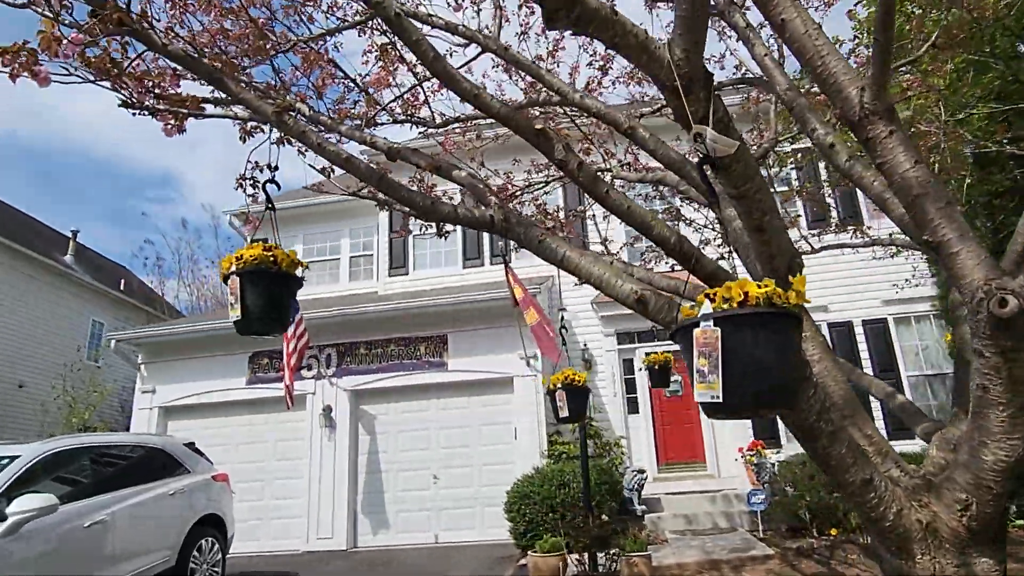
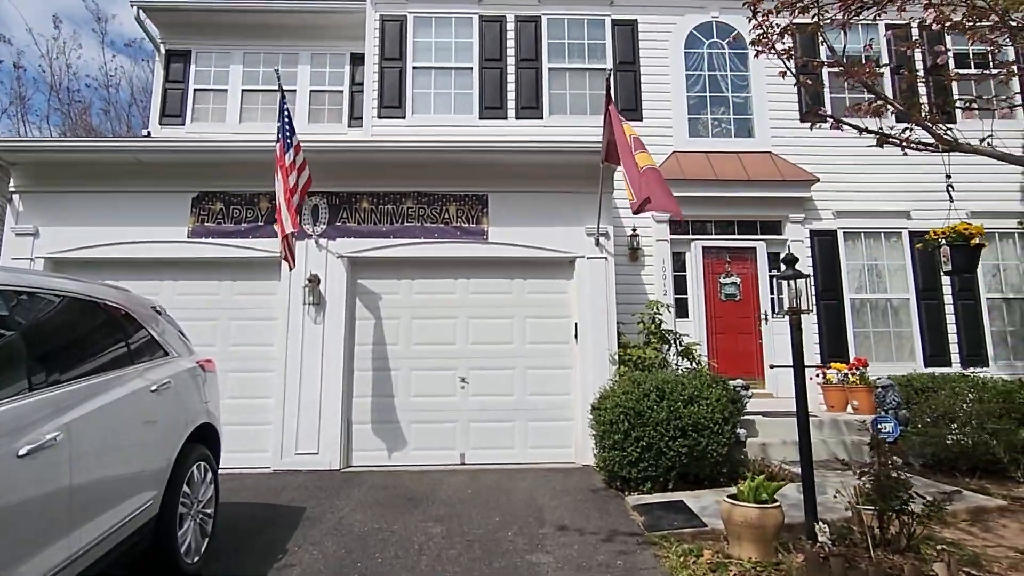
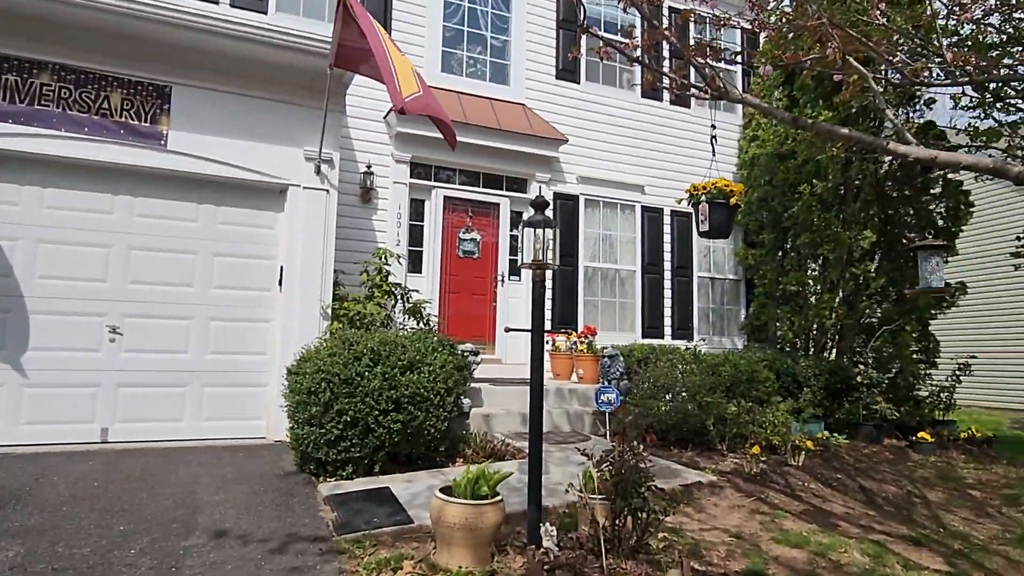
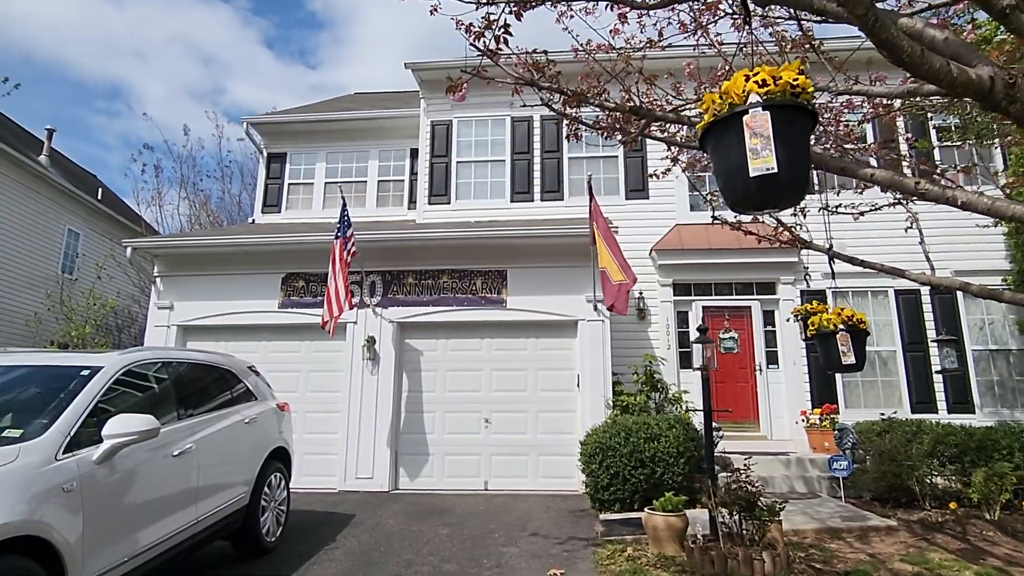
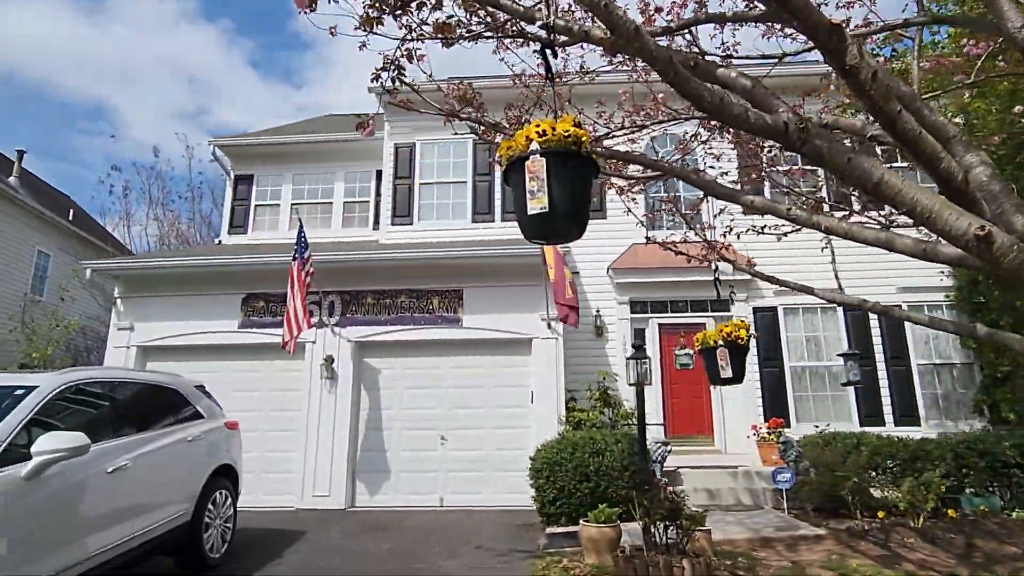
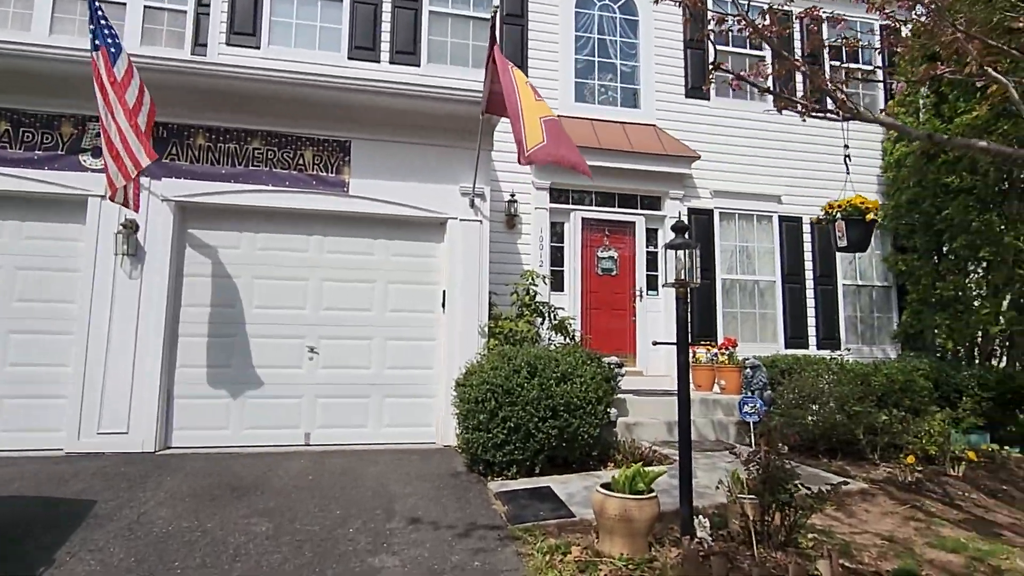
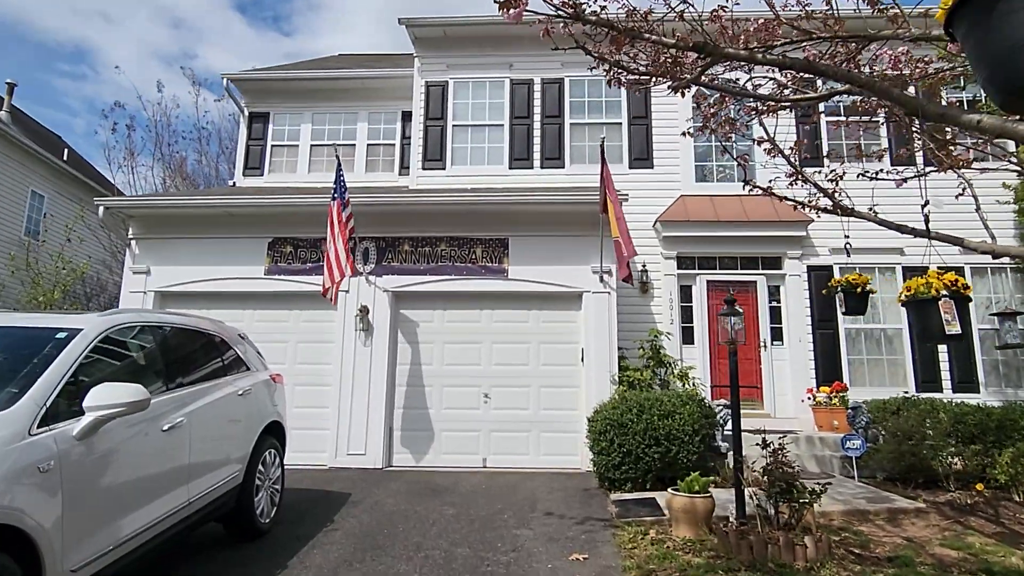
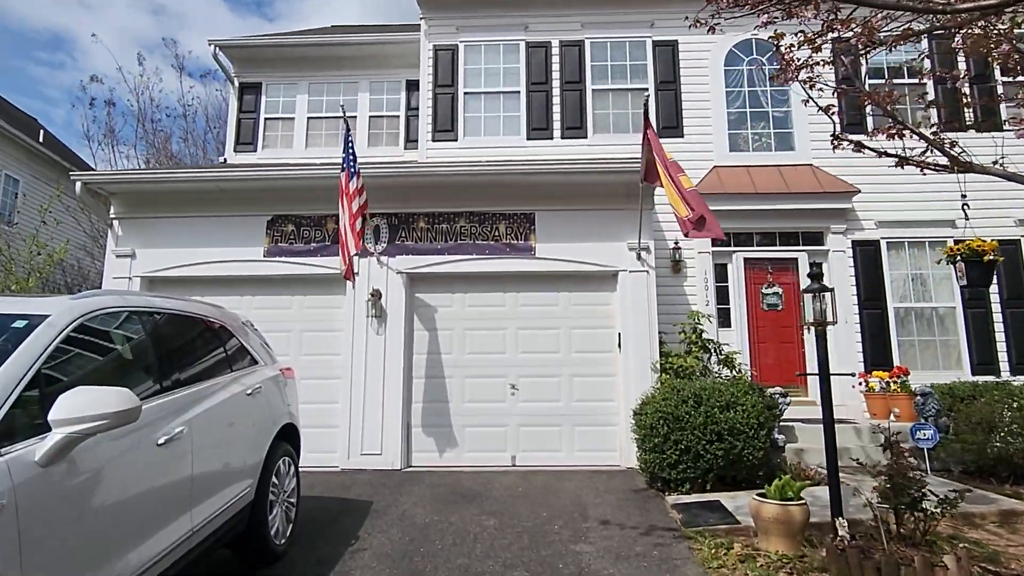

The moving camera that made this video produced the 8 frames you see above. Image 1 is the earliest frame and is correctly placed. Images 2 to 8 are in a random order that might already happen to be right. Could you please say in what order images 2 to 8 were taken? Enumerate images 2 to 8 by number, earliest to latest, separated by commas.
5, 4, 7, 8, 2, 6, 3
